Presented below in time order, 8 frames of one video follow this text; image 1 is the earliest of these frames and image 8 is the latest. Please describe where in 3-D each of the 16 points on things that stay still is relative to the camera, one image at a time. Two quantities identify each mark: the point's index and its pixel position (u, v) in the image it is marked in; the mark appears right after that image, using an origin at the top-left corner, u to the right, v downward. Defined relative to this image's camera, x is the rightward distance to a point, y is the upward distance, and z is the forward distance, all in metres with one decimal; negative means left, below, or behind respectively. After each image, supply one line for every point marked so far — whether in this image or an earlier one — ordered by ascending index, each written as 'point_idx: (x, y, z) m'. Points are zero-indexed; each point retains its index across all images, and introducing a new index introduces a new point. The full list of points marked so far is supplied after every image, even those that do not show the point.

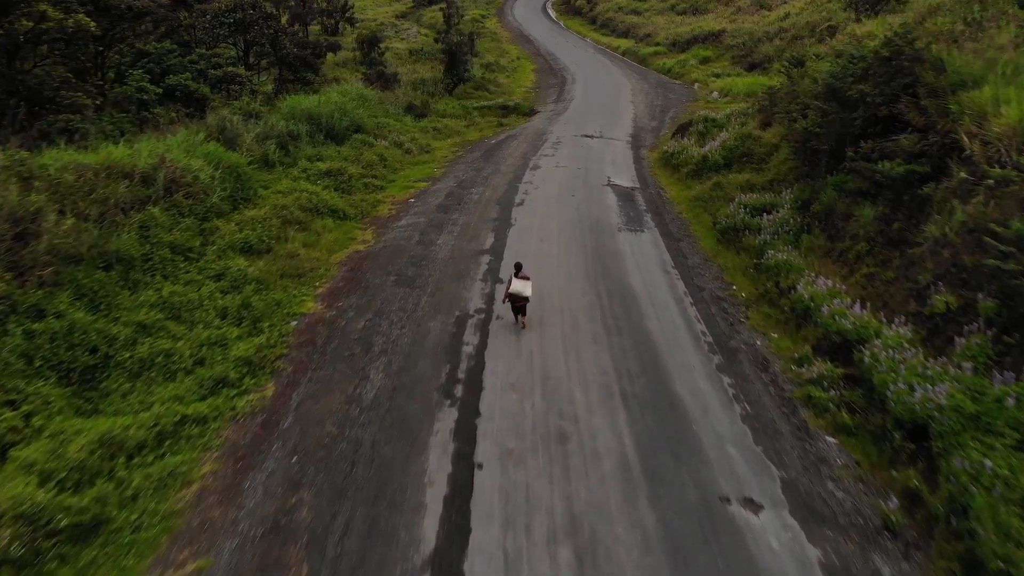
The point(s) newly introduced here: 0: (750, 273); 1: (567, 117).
0: (+2.4, +0.2, +7.9) m
1: (+1.3, +4.1, +18.6) m
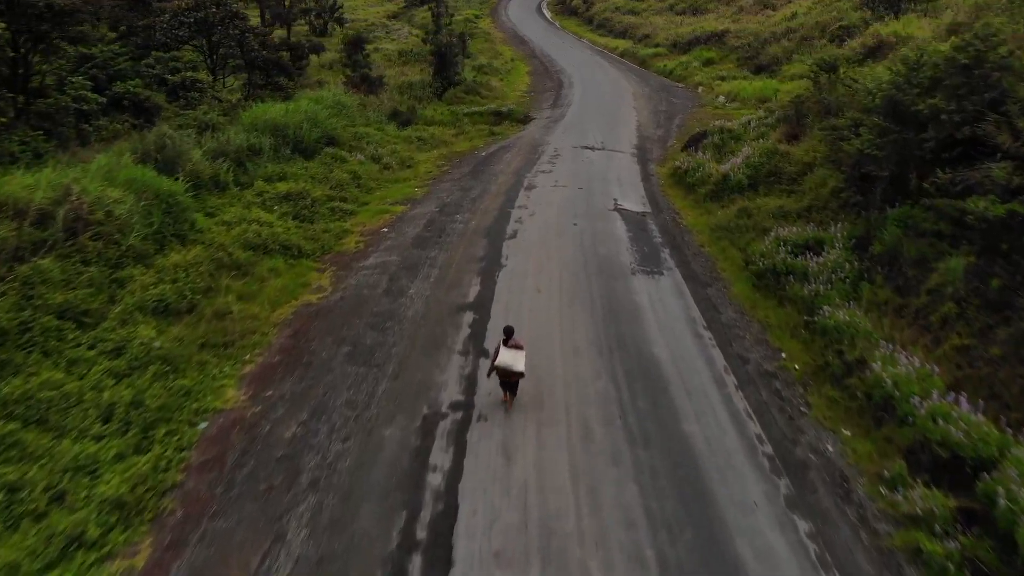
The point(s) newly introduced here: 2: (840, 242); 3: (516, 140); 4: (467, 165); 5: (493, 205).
0: (+2.3, -0.4, +6.3) m
1: (+1.1, +3.6, +16.9) m
2: (+3.1, +0.4, +7.3) m
3: (+0.1, +3.0, +15.7) m
4: (-0.7, +2.1, +13.4) m
5: (-0.2, +1.1, +10.2) m
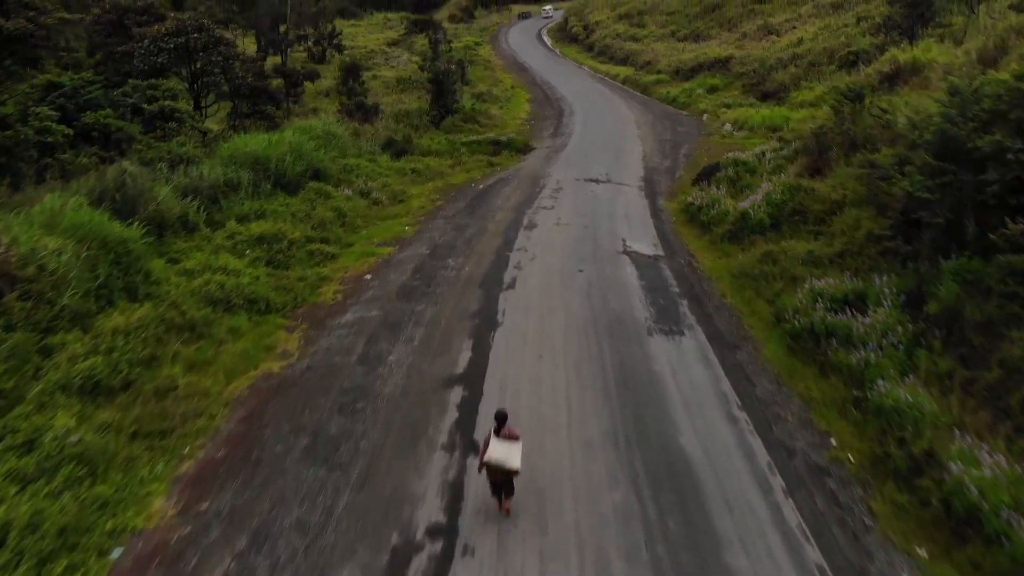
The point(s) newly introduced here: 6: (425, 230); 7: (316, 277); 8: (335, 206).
0: (+2.3, -0.9, +5.3) m
1: (+1.1, +2.8, +16.1) m
2: (+3.1, -0.1, +6.4) m
3: (+0.1, +2.2, +14.8) m
4: (-0.8, +1.4, +12.4) m
5: (-0.2, +0.5, +9.3) m
6: (-1.2, +0.8, +10.4) m
7: (-2.0, +0.1, +7.9) m
8: (-2.4, +1.1, +10.4) m
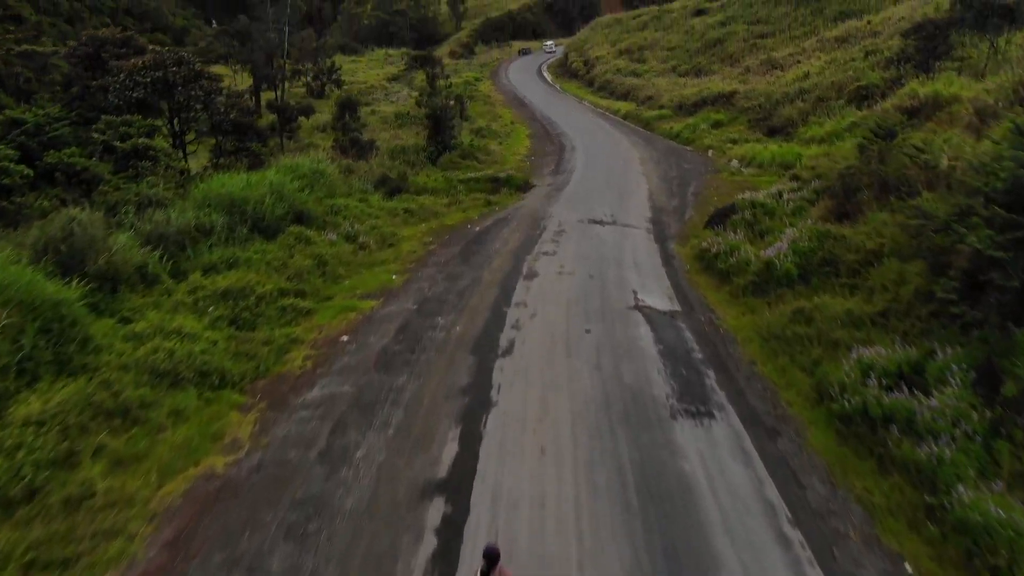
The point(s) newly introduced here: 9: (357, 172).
0: (+2.3, -1.3, +4.3) m
1: (+1.1, +1.8, +15.2) m
2: (+3.0, -0.6, +5.4) m
3: (+0.1, +1.4, +13.9) m
4: (-0.8, +0.7, +11.5) m
5: (-0.3, -0.1, +8.3) m
6: (-1.2, +0.2, +9.4) m
7: (-2.0, -0.5, +7.0) m
8: (-2.4, +0.4, +9.5) m
9: (-3.4, +2.6, +17.5) m
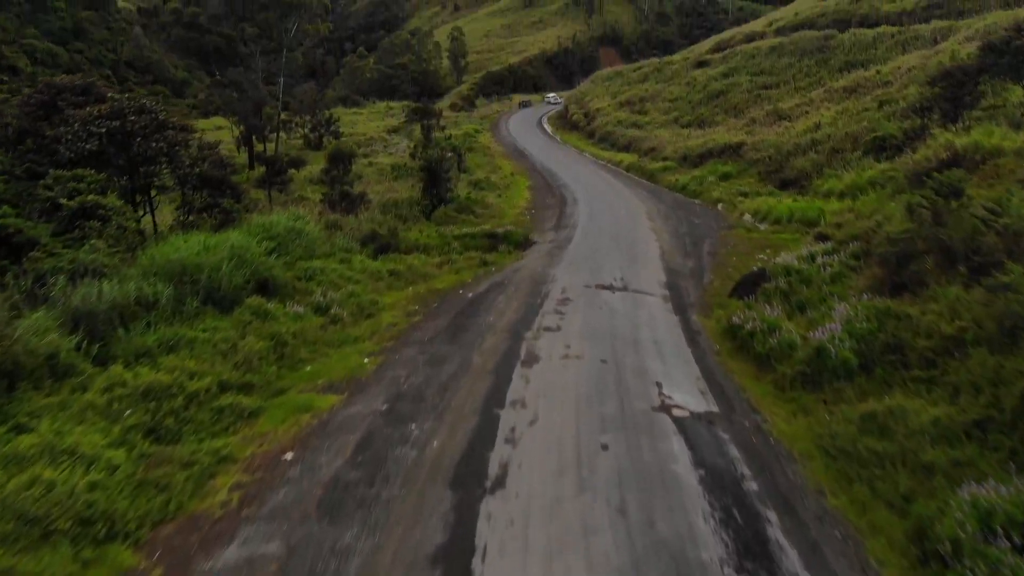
0: (+2.2, -1.9, +2.7) m
1: (+1.1, +0.6, +13.8) m
2: (+3.0, -1.2, +3.8) m
3: (0.0, +0.2, +12.5) m
4: (-0.8, -0.3, +10.0) m
5: (-0.3, -0.9, +6.8) m
6: (-1.2, -0.7, +7.9) m
7: (-2.1, -1.2, +5.4) m
8: (-2.4, -0.5, +8.0) m
9: (-3.5, +1.2, +16.1) m
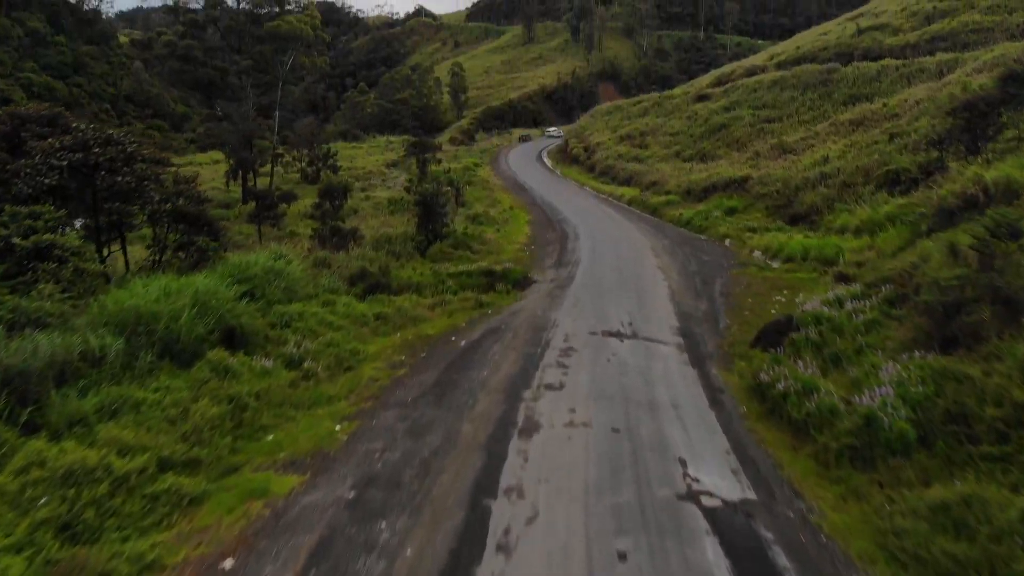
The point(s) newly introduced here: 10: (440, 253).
0: (+2.2, -2.1, +1.6) m
1: (+1.0, -0.1, +12.8) m
2: (+2.9, -1.5, +2.8) m
3: (0.0, -0.4, +11.5) m
4: (-0.9, -0.9, +9.0) m
5: (-0.4, -1.3, +5.8) m
6: (-1.3, -1.2, +6.9) m
7: (-2.1, -1.5, +4.4) m
8: (-2.5, -0.9, +7.0) m
9: (-3.5, +0.4, +15.2) m
10: (-1.7, +0.8, +18.5) m
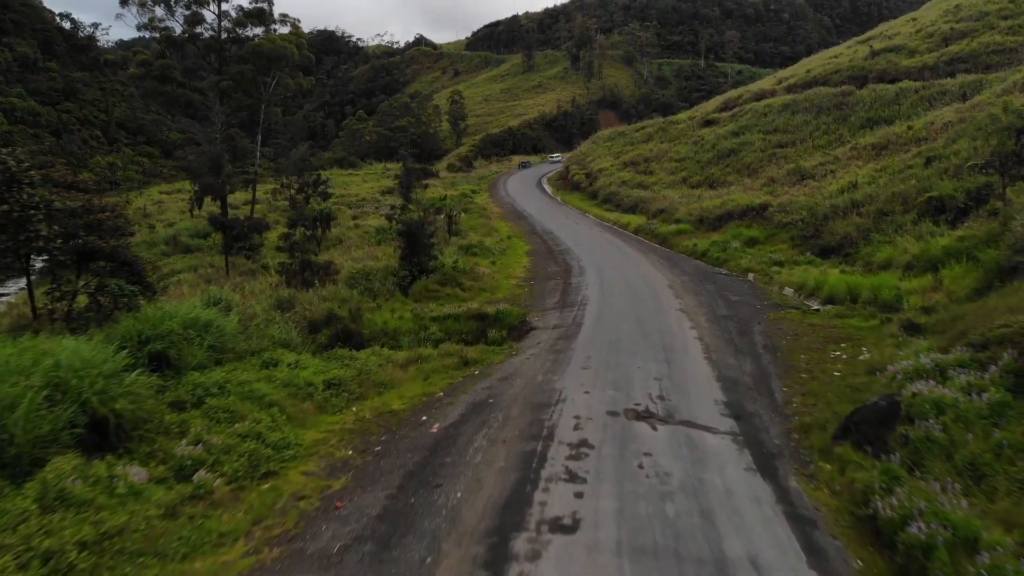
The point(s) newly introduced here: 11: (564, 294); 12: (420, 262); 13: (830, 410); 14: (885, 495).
0: (+2.1, -2.4, -0.9) m
1: (+0.9, -0.8, +10.3) m
2: (+2.9, -1.9, +0.3) m
3: (-0.1, -1.1, +9.0) m
4: (-0.9, -1.5, +6.5) m
5: (-0.4, -1.8, +3.3) m
6: (-1.3, -1.7, +4.4) m
7: (-2.2, -1.9, +1.9) m
8: (-2.5, -1.4, +4.5) m
9: (-3.6, -0.4, +12.7) m
10: (-1.8, -0.1, +16.0) m
11: (+1.0, -0.2, +15.1) m
12: (-2.1, +0.5, +17.4) m
13: (+3.0, -1.1, +7.5) m
14: (+2.4, -1.3, +5.0) m
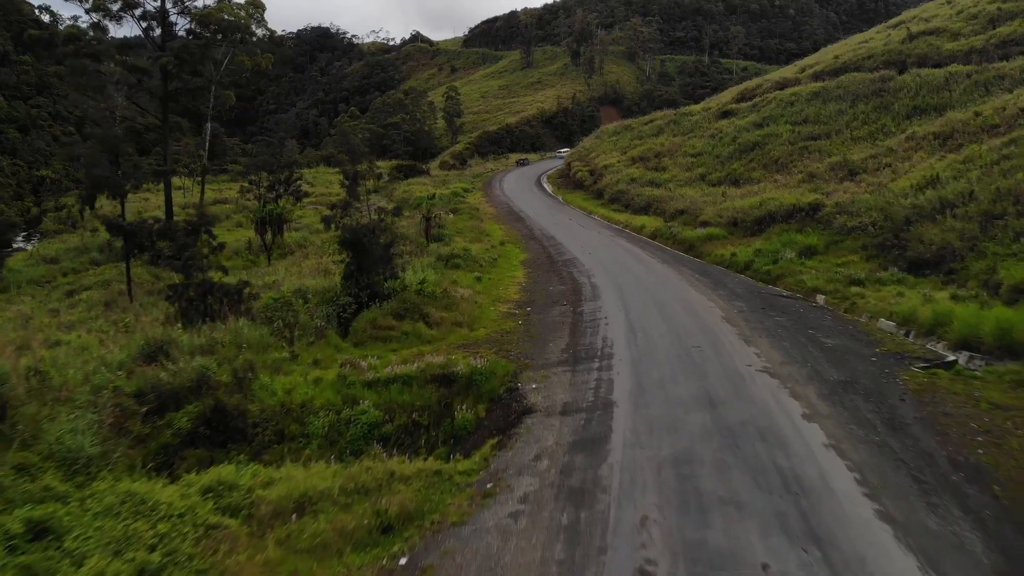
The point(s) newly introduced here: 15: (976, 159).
0: (+2.0, -2.9, -5.6) m
1: (+0.8, -1.3, +5.6) m
2: (+2.7, -2.3, -4.5) m
3: (-0.3, -1.6, +4.3) m
4: (-1.1, -1.9, +1.8) m
5: (-0.6, -2.2, -1.5) m
6: (-1.5, -2.2, -0.3) m
7: (-2.3, -2.4, -2.9) m
8: (-2.7, -1.9, -0.3) m
9: (-3.8, -0.9, +8.0) m
10: (-2.0, -0.6, +11.3) m
11: (+0.8, -0.7, +10.3) m
12: (-2.2, 0.0, +12.6) m
13: (+2.8, -1.6, +2.8) m
14: (+2.2, -1.8, +0.3) m
15: (+11.3, +3.1, +19.0) m
